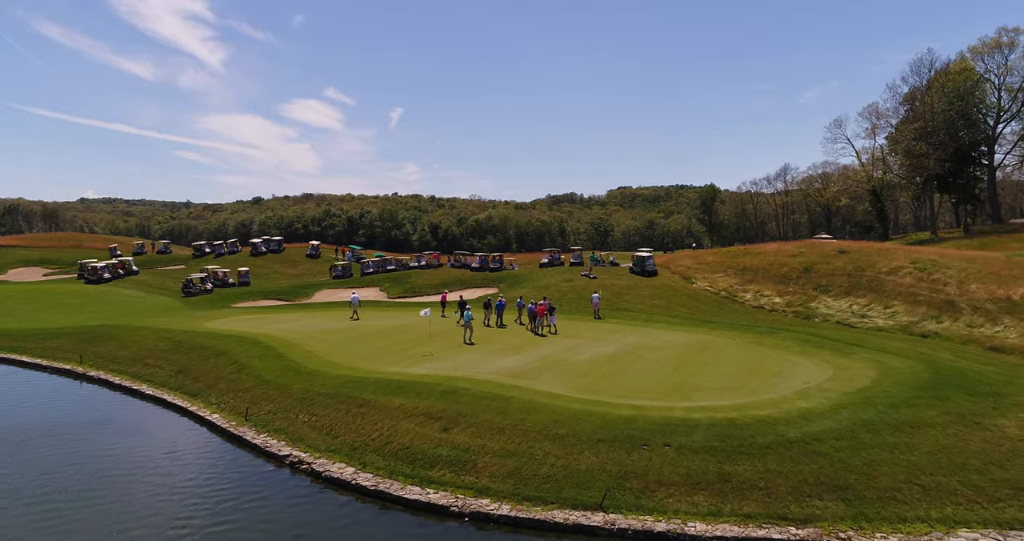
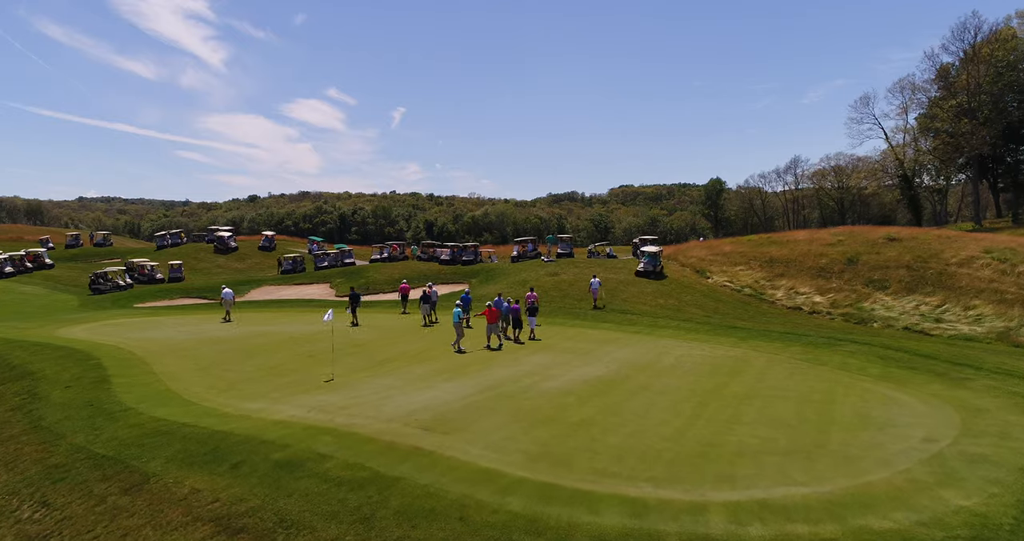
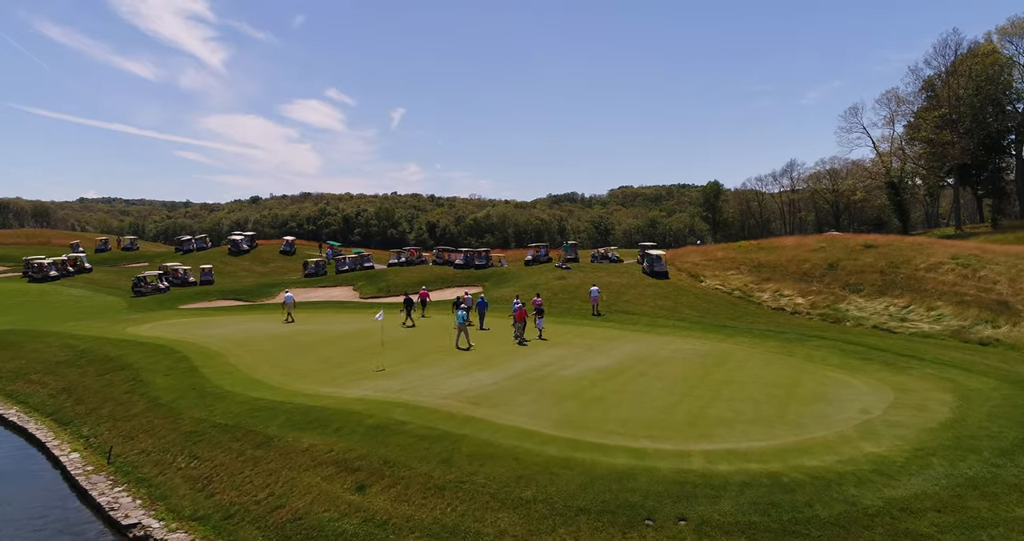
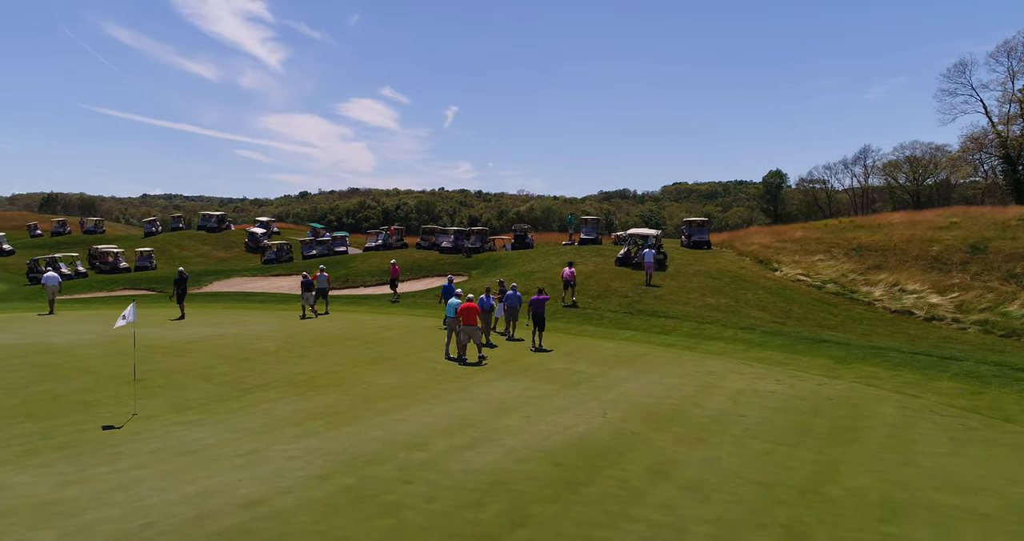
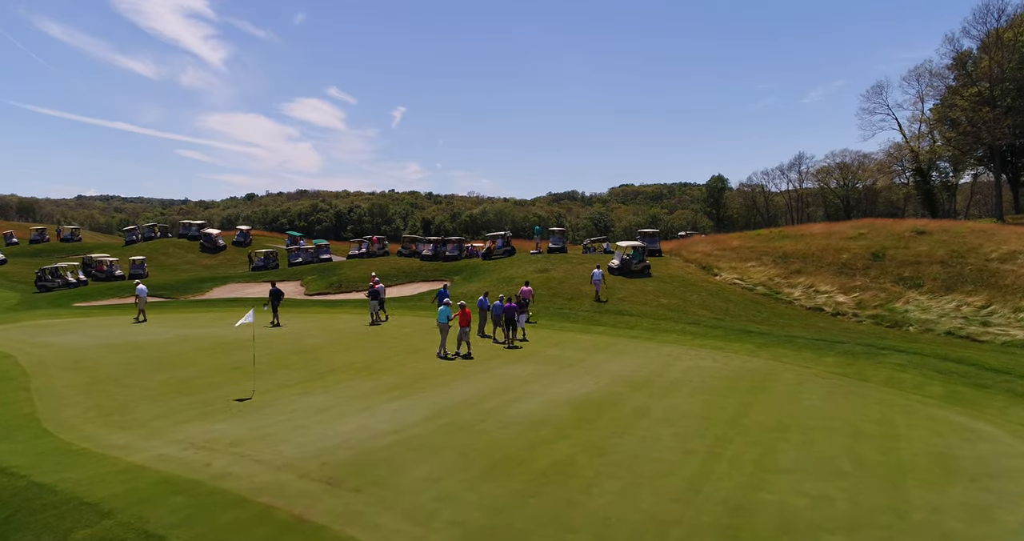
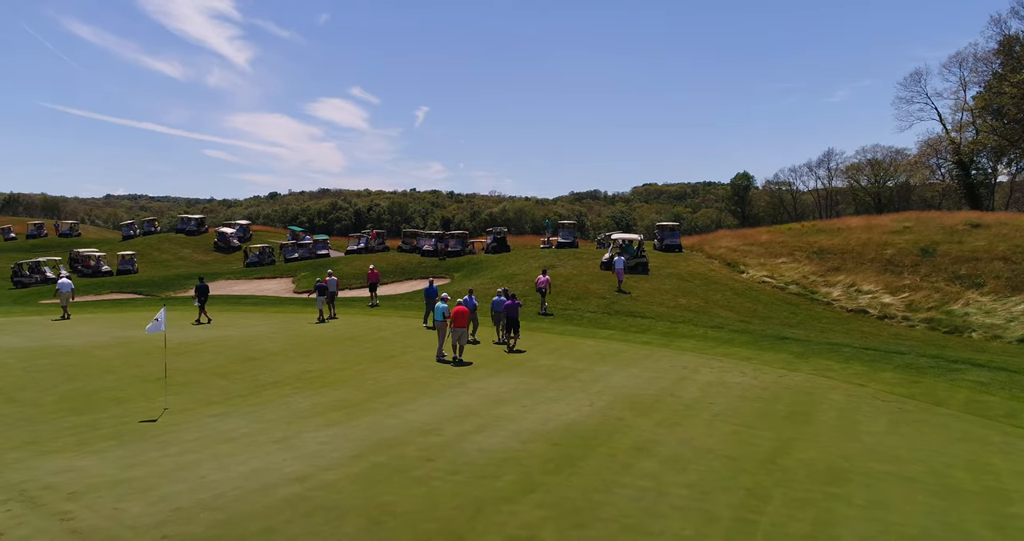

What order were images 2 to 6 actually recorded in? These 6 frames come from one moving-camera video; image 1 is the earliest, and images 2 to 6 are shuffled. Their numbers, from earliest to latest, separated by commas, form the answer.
3, 2, 5, 6, 4
